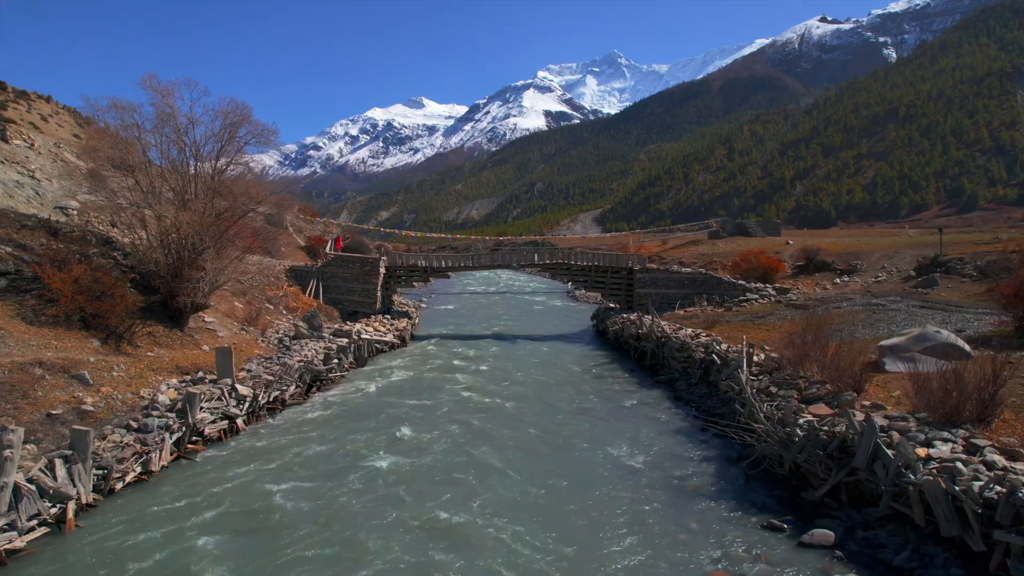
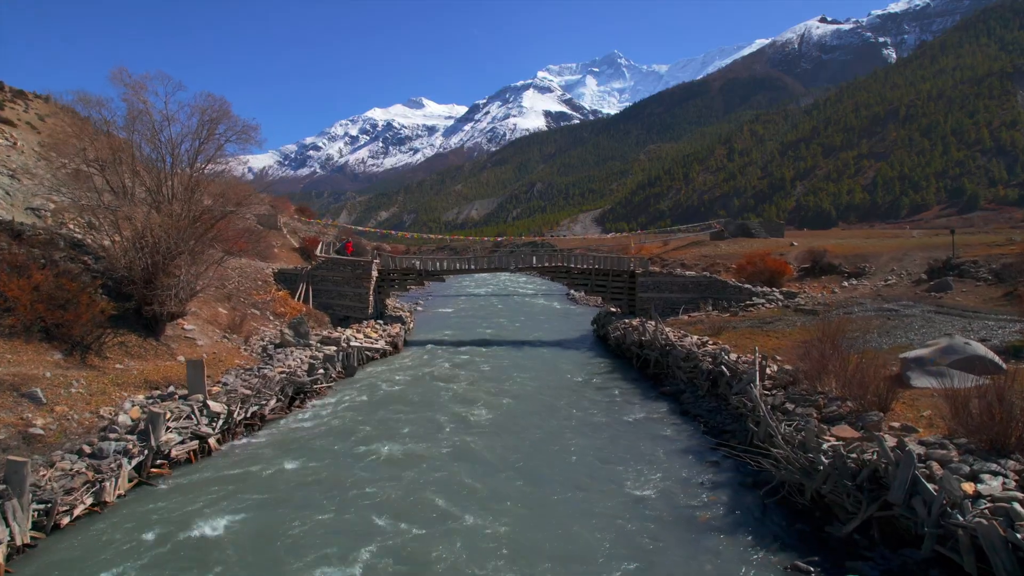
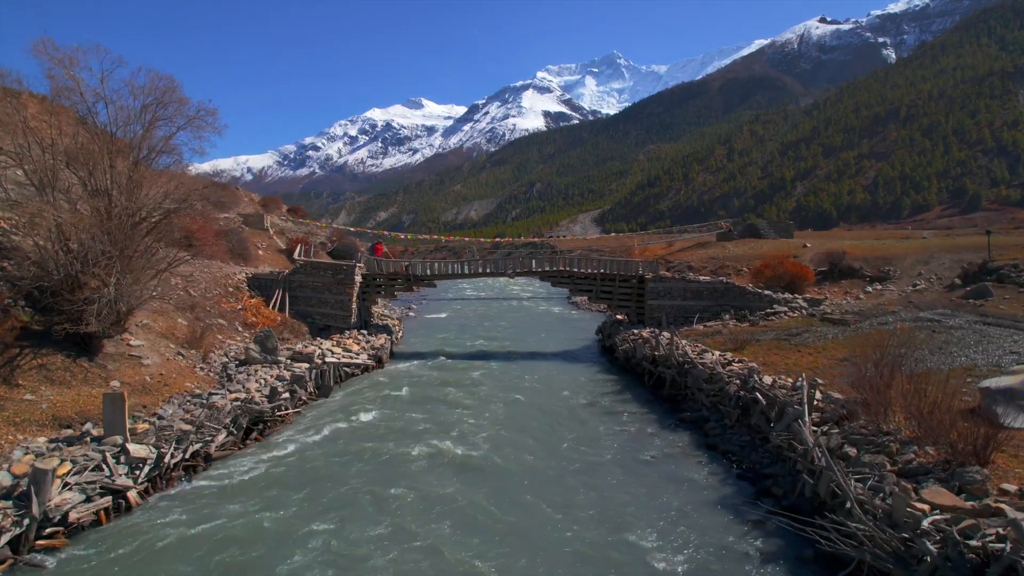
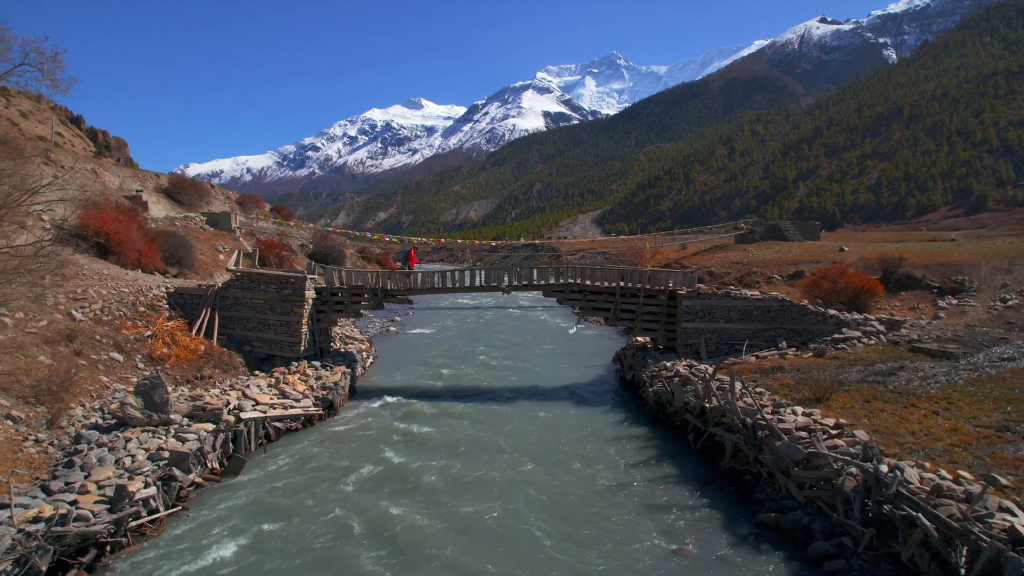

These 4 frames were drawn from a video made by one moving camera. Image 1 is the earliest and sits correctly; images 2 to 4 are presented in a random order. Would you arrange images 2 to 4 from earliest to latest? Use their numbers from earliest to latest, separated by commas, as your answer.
2, 3, 4
